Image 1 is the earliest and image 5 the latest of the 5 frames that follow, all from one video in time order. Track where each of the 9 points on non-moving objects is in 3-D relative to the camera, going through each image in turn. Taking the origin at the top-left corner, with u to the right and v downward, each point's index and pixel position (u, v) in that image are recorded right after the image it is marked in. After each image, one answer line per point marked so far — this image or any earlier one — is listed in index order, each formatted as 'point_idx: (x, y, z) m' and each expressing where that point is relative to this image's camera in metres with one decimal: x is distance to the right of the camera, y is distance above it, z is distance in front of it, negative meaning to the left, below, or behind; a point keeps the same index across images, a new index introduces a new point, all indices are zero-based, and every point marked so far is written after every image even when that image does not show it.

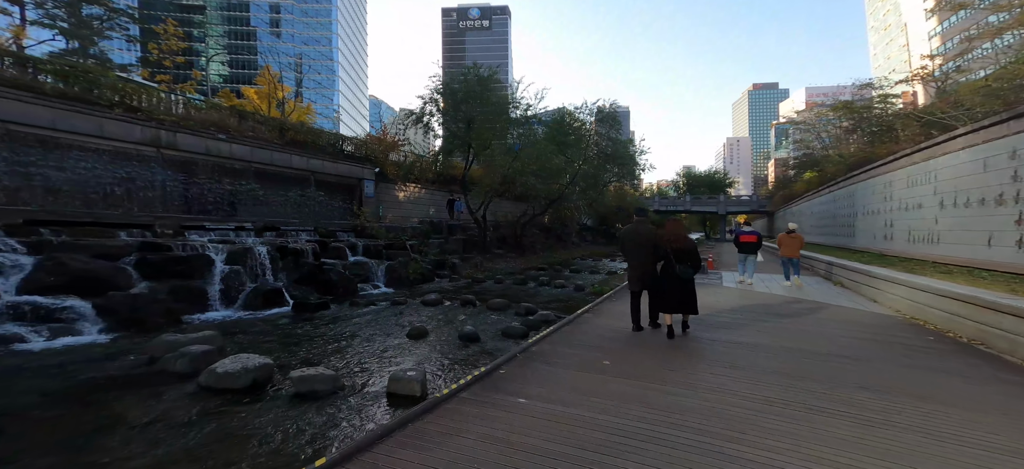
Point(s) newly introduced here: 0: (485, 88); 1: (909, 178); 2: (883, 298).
0: (-1.4, +7.4, +18.7) m
1: (+11.8, +1.7, +10.7) m
2: (+8.2, -1.5, +8.0) m
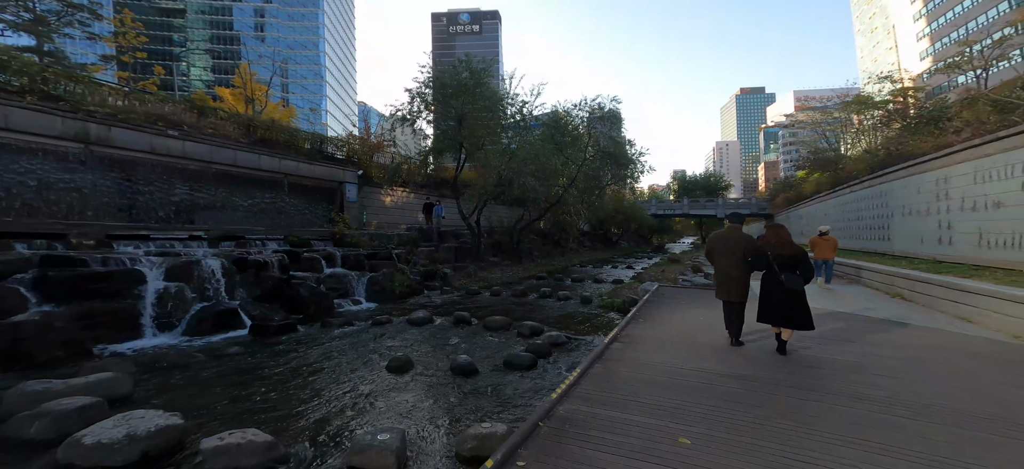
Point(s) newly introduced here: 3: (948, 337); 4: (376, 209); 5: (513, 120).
0: (-1.7, +7.1, +17.3) m
1: (+11.8, +1.6, +9.4) m
2: (+8.3, -1.5, +6.6) m
3: (+7.3, -1.8, +6.3) m
4: (-7.1, +1.3, +19.2) m
5: (0.0, +6.0, +19.8) m
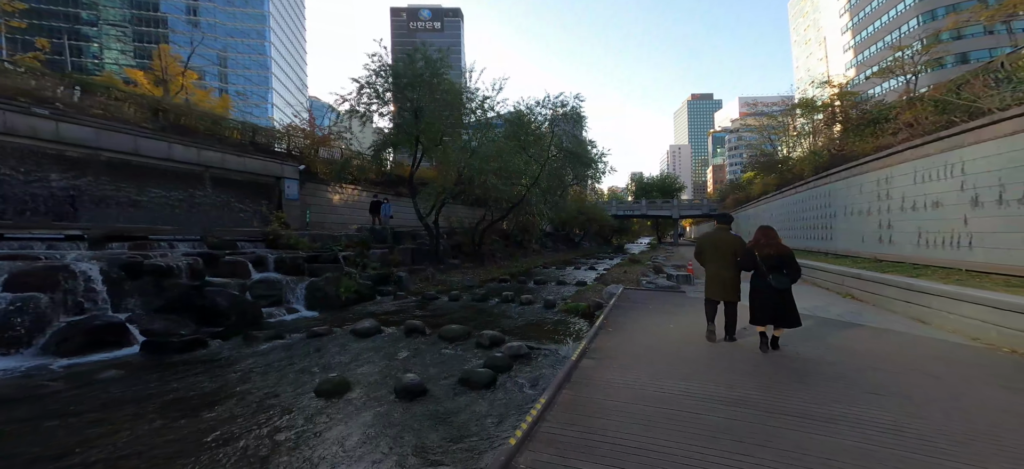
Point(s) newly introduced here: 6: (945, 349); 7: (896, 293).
0: (-3.4, +7.0, +16.2) m
1: (+10.8, +1.6, +9.7) m
2: (+7.6, -1.5, +6.6) m
3: (+6.6, -1.8, +6.2) m
4: (-9.0, +1.2, +17.6) m
5: (-2.0, +5.9, +18.9) m
6: (+6.5, -1.7, +5.6) m
7: (+8.2, -1.3, +7.9) m
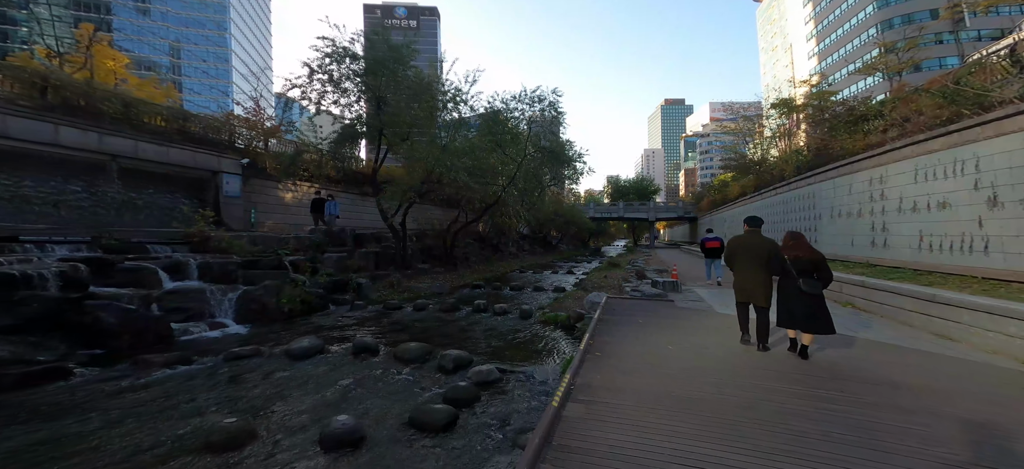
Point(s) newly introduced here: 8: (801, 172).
0: (-4.5, +6.9, +14.8) m
1: (+10.1, +1.6, +9.1) m
2: (+7.0, -1.6, +5.7) m
3: (+6.1, -1.8, +5.3) m
4: (-10.2, +1.1, +15.8) m
5: (-3.2, +5.8, +17.6) m
6: (+6.1, -1.8, +4.7) m
7: (+7.6, -1.3, +7.2) m
8: (+13.8, +3.0, +17.9) m
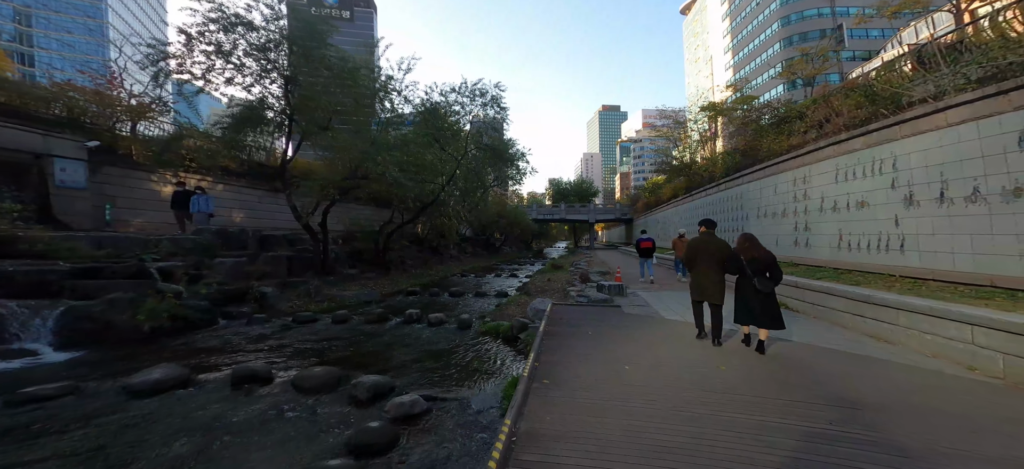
0: (-6.8, +6.8, +12.9) m
1: (+8.5, +1.6, +9.5) m
2: (+6.1, -1.5, +5.7) m
3: (+5.2, -1.7, +5.1) m
4: (-12.5, +1.0, +13.1) m
5: (-5.9, +5.7, +15.9) m
6: (+5.2, -1.7, +4.5) m
7: (+6.4, -1.2, +7.2) m
8: (+10.9, +3.0, +18.7) m
